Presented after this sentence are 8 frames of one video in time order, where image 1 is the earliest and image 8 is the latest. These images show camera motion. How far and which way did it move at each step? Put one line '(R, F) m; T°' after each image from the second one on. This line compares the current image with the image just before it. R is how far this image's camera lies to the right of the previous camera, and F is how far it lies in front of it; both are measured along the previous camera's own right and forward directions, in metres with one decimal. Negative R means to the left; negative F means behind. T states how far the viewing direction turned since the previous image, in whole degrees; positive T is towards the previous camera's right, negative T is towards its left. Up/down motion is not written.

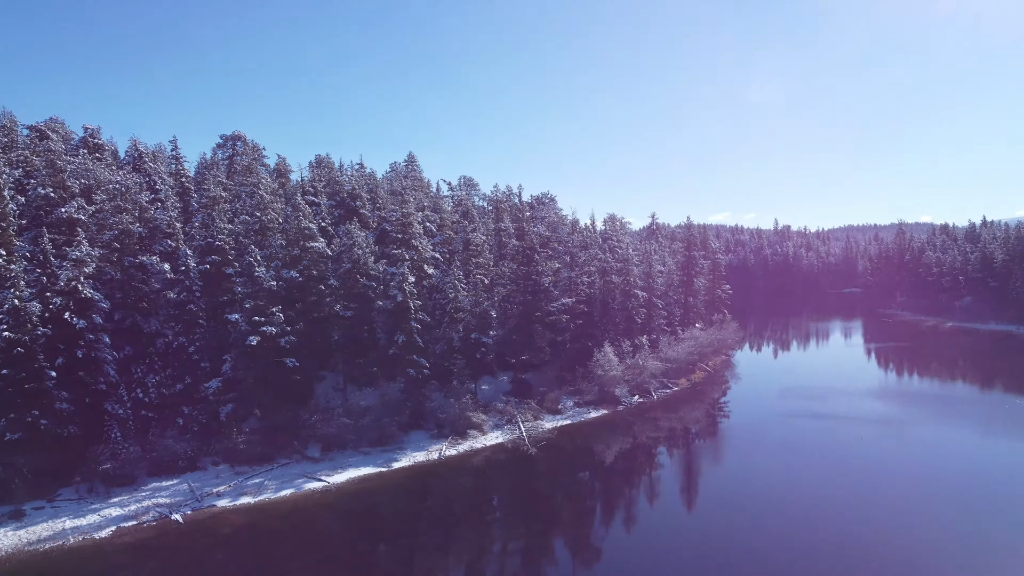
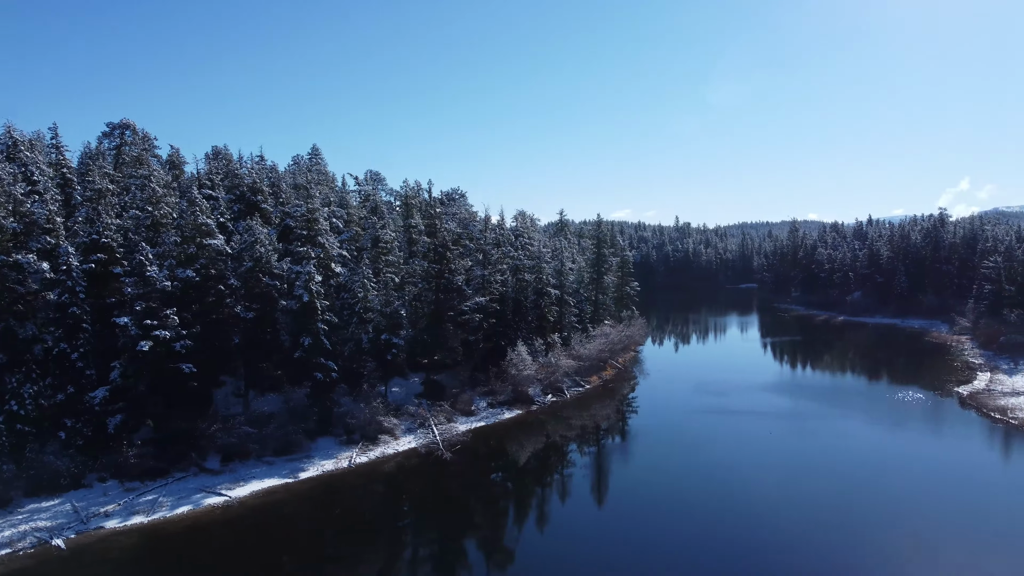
(-0.3, +0.8) m; +7°
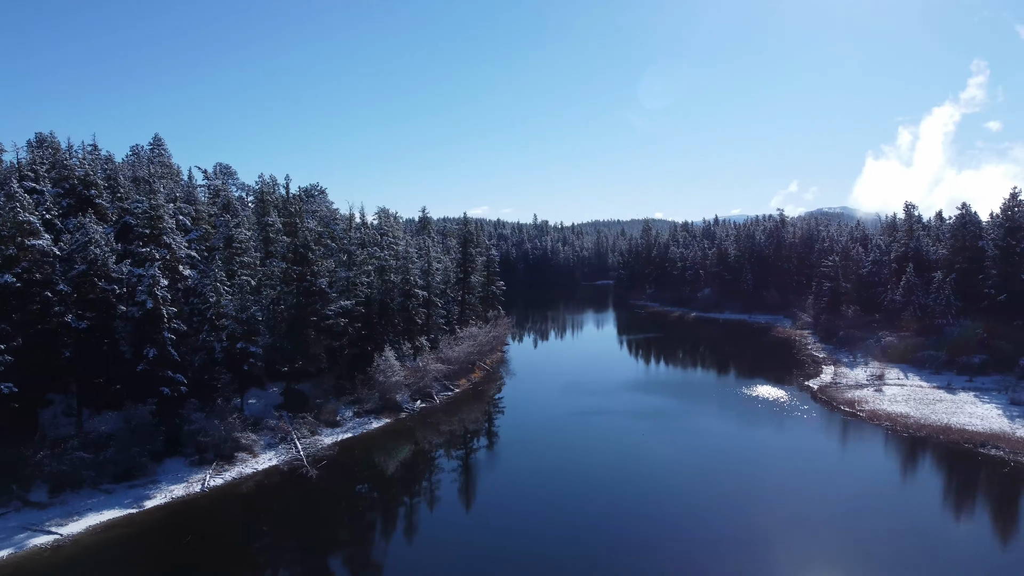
(-0.4, +1.2) m; +10°
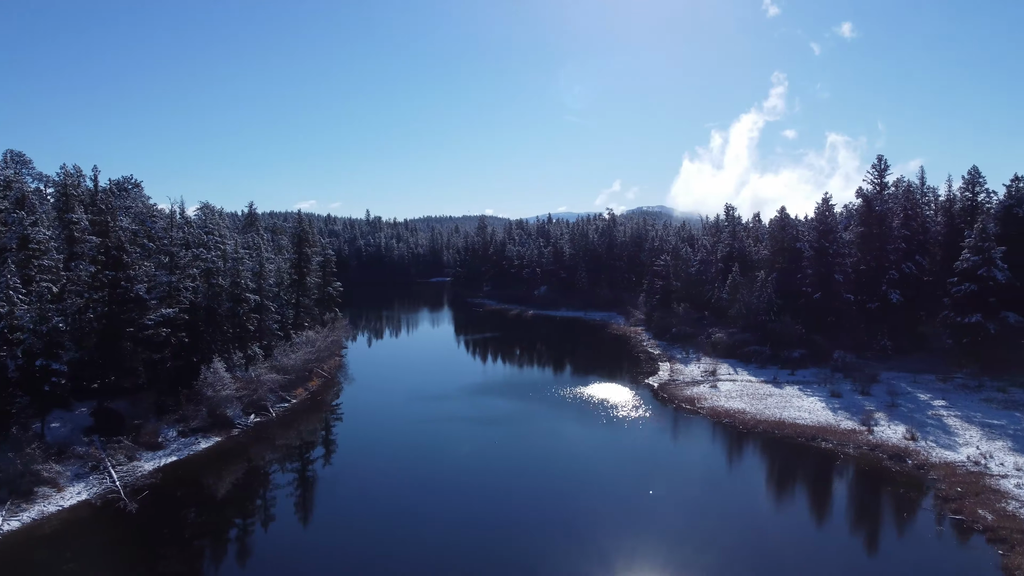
(-0.5, +1.3) m; +12°
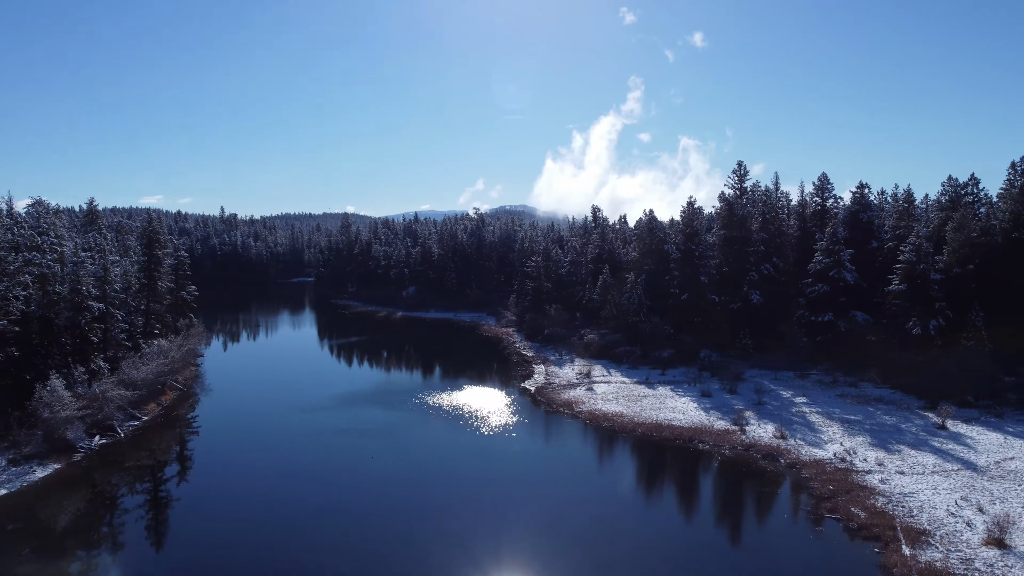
(-0.5, +1.0) m; +10°
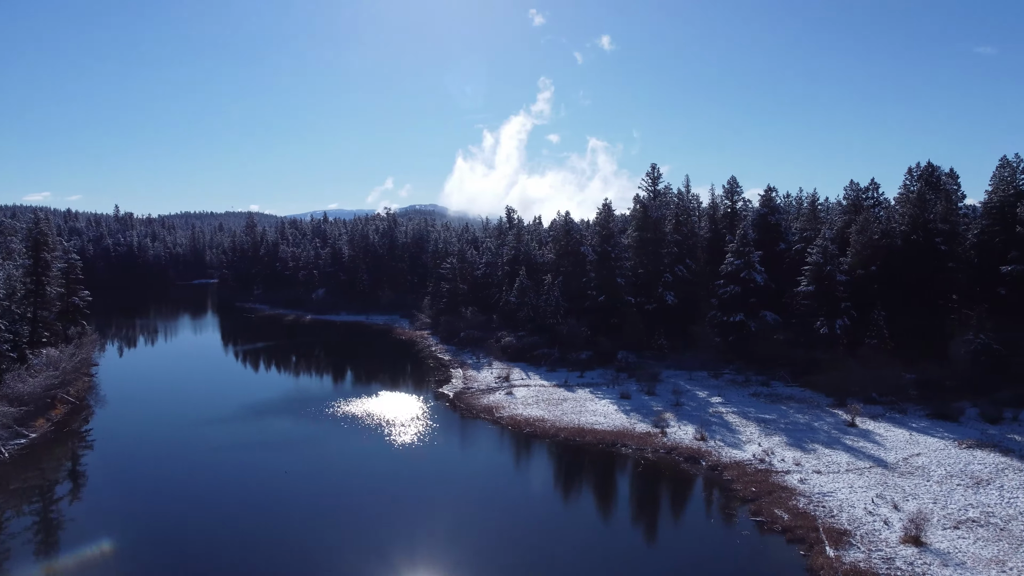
(-0.4, +0.7) m; +6°
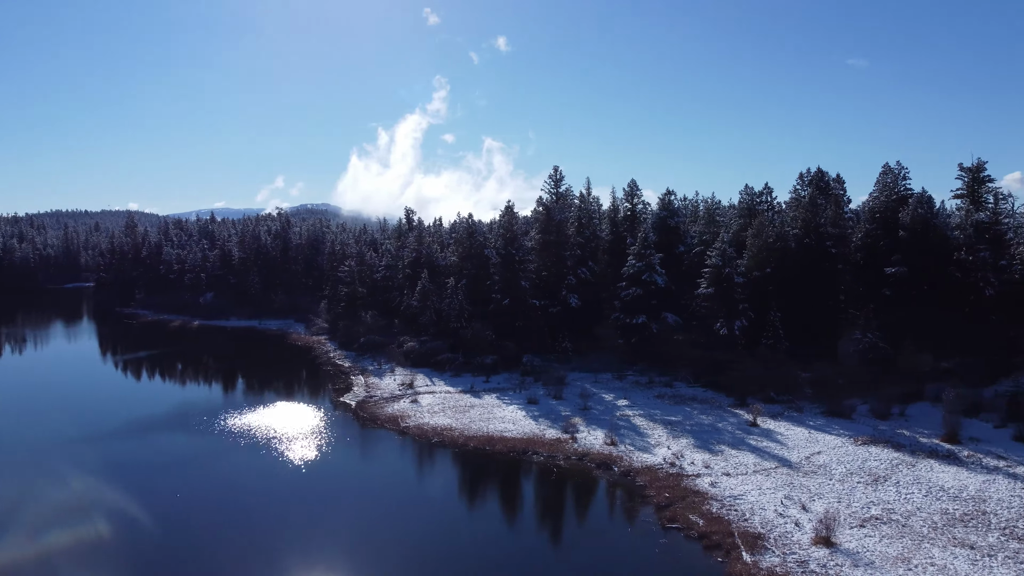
(-0.4, +0.8) m; +7°
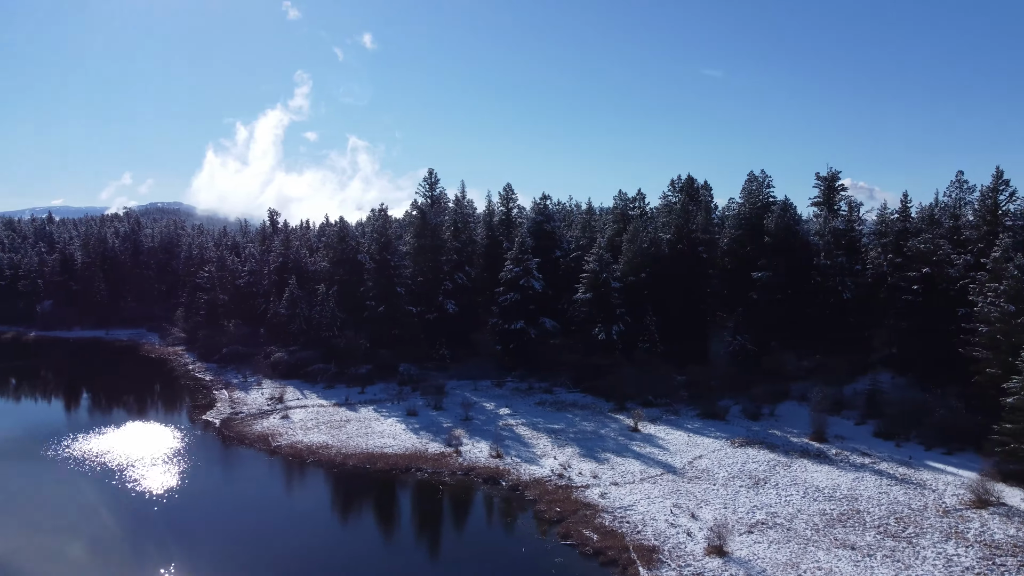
(-0.5, +1.0) m; +9°
